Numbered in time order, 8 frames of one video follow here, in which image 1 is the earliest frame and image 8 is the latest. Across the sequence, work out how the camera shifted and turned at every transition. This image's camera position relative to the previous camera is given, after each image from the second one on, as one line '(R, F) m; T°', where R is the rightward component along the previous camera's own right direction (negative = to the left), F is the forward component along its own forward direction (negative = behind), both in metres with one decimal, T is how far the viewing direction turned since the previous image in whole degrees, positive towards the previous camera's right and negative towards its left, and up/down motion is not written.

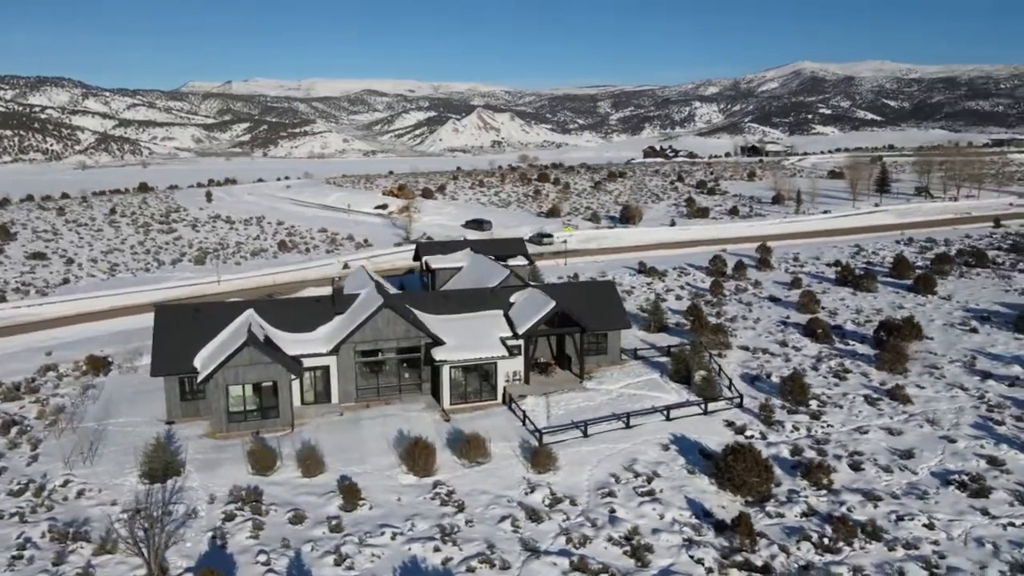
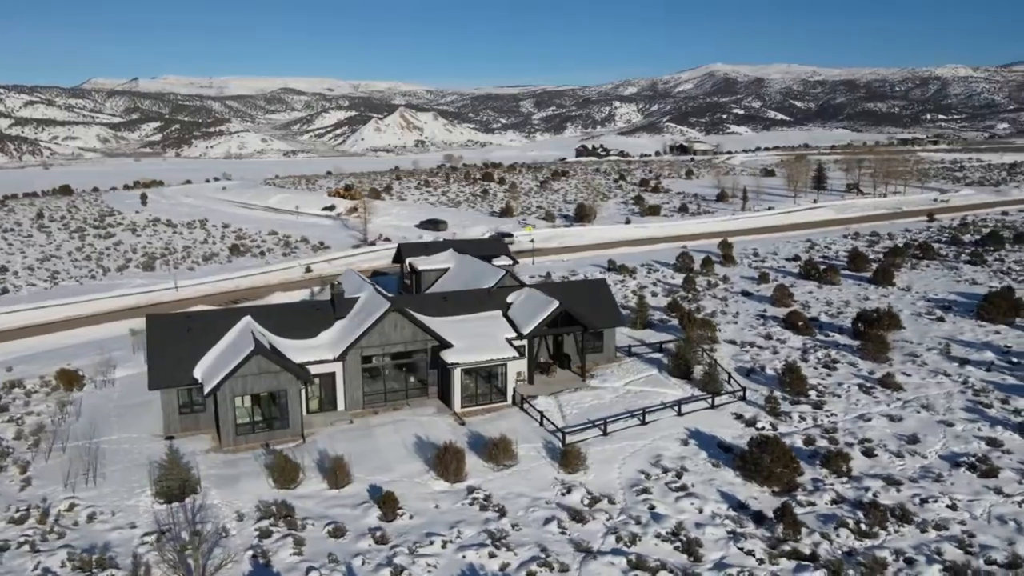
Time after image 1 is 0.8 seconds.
(-2.2, +0.3) m; +6°
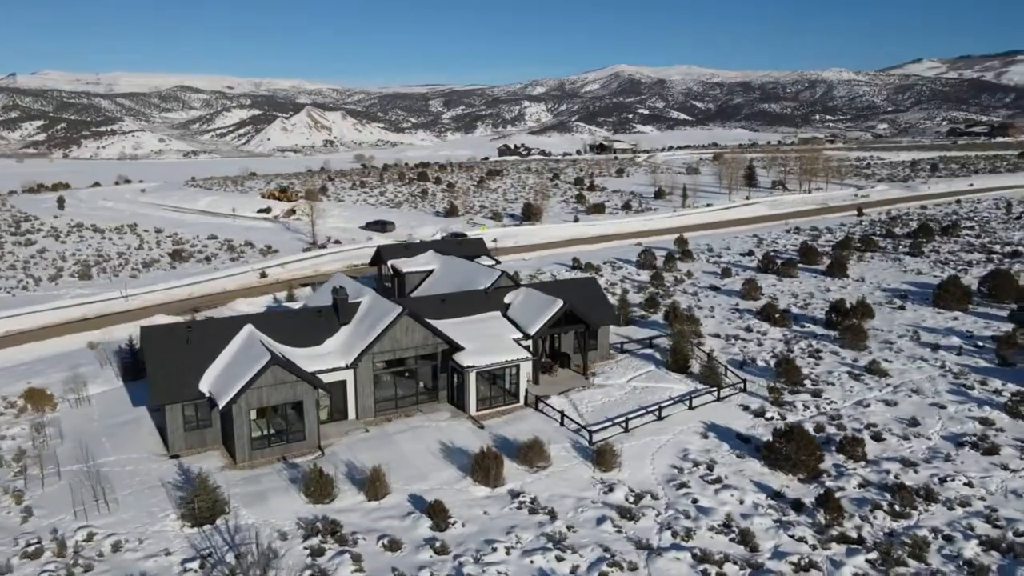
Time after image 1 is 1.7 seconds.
(-2.6, +0.3) m; +7°
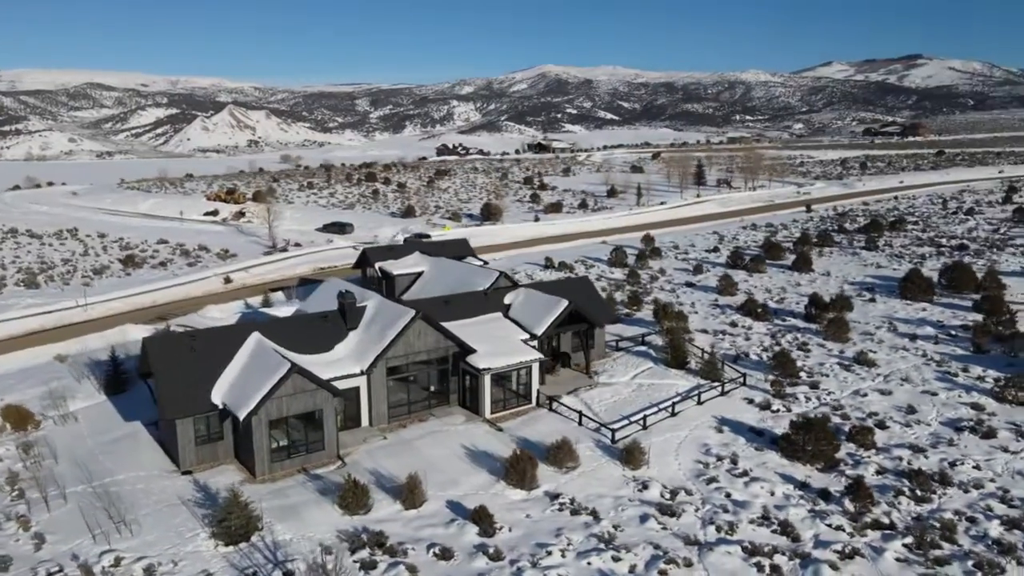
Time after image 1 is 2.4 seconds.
(-2.1, +0.2) m; +5°
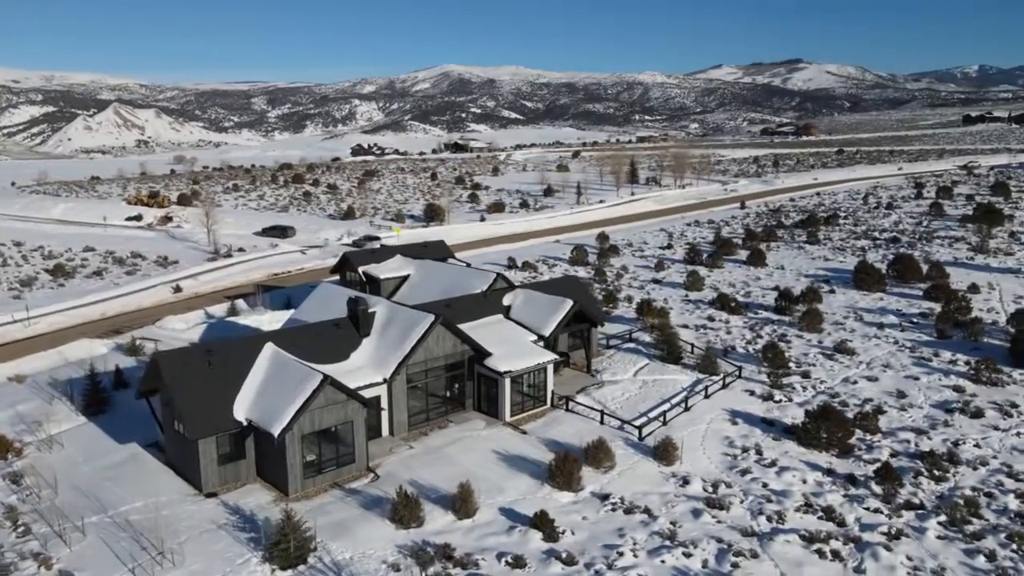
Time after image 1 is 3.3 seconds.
(-2.7, +0.3) m; +7°
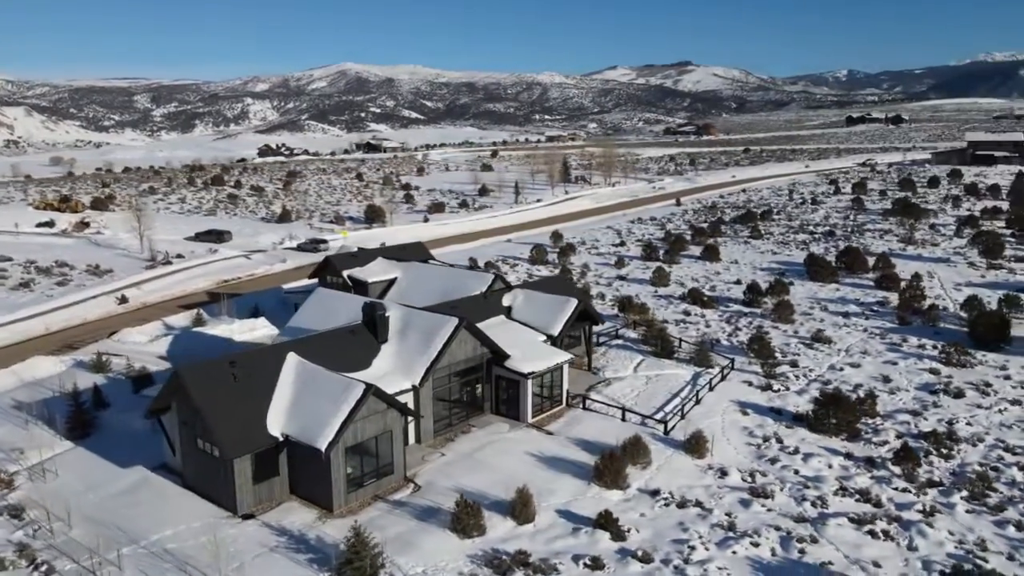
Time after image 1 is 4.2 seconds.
(-2.8, +0.4) m; +7°
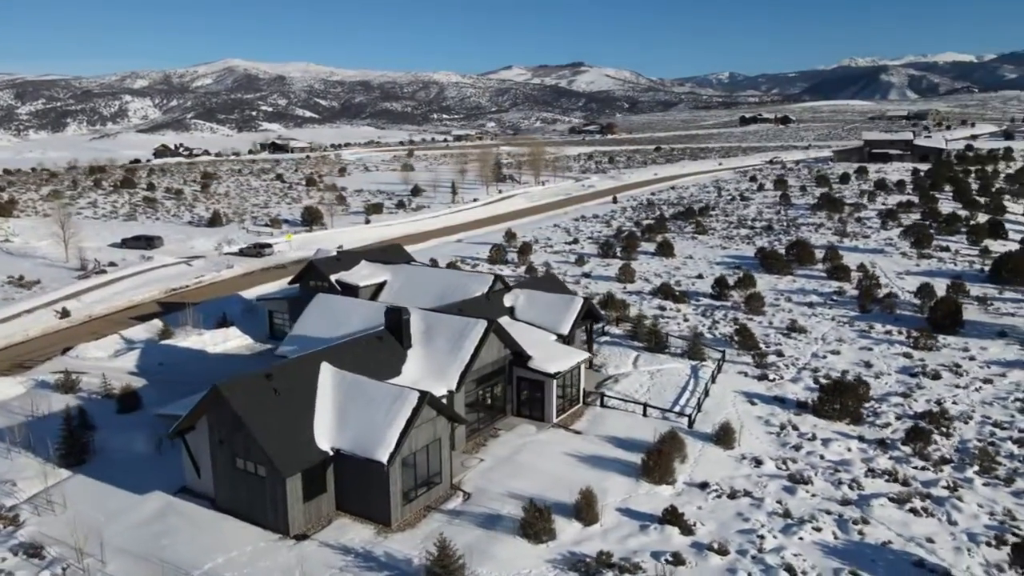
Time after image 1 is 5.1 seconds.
(-2.9, +0.4) m; +7°
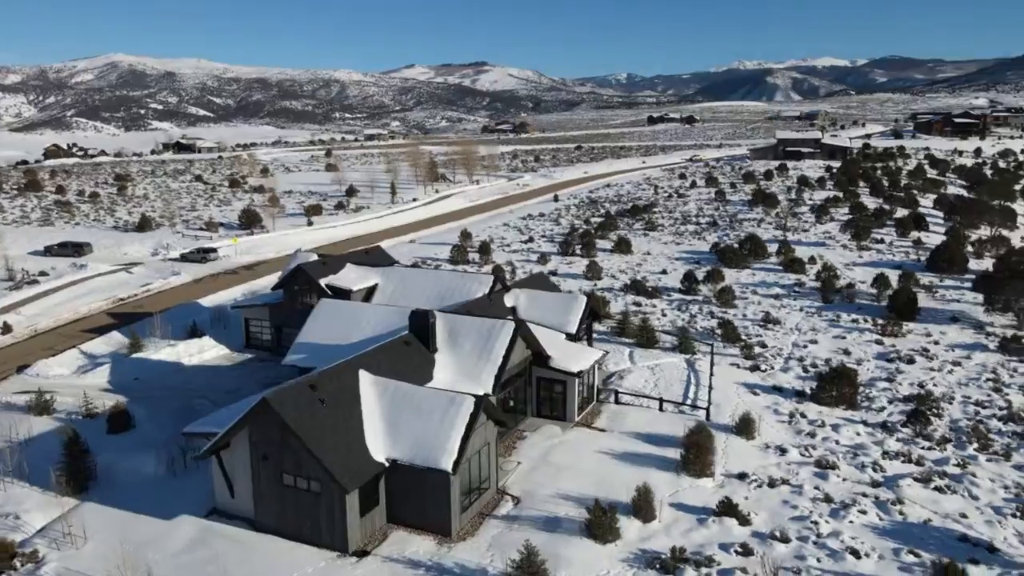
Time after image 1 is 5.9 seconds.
(-2.7, +0.4) m; +7°
